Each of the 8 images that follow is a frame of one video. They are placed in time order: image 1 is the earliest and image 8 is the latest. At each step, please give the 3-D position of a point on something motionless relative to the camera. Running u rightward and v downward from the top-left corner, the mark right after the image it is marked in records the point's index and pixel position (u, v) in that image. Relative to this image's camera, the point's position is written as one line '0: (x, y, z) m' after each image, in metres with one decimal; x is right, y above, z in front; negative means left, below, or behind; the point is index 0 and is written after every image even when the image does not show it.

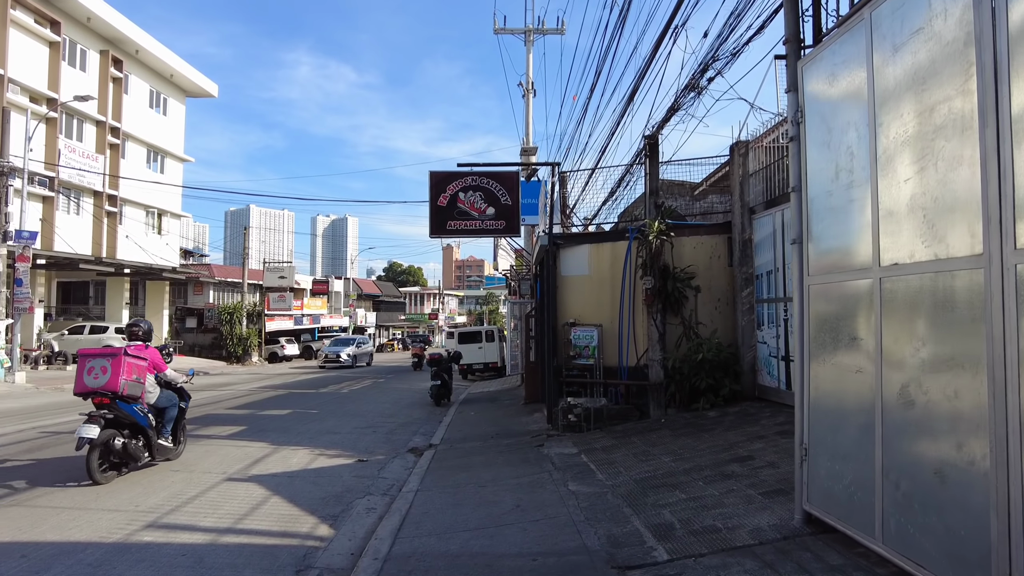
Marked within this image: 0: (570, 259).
0: (+0.9, +0.5, +10.3) m
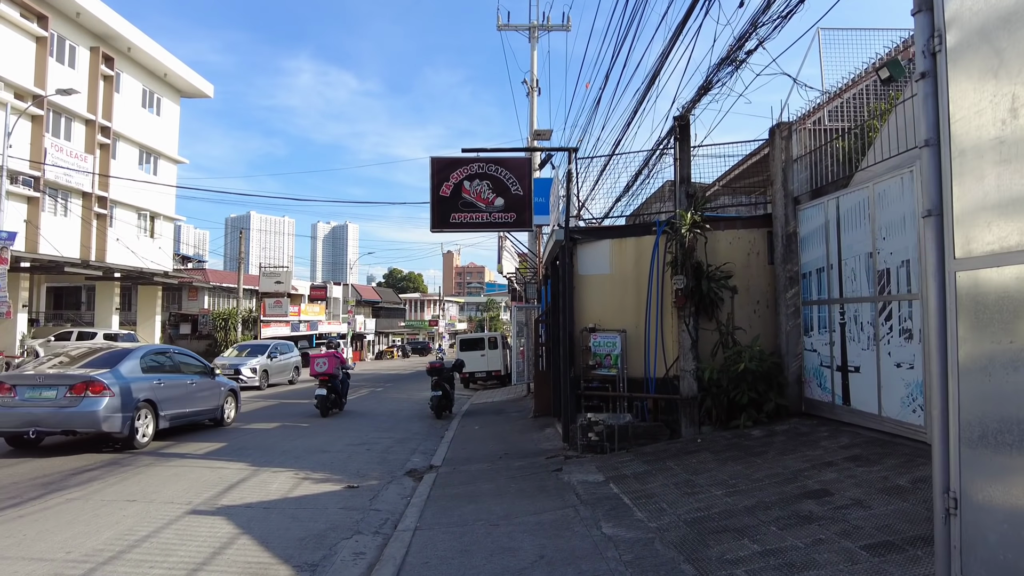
0: (+1.1, +0.4, +9.1) m
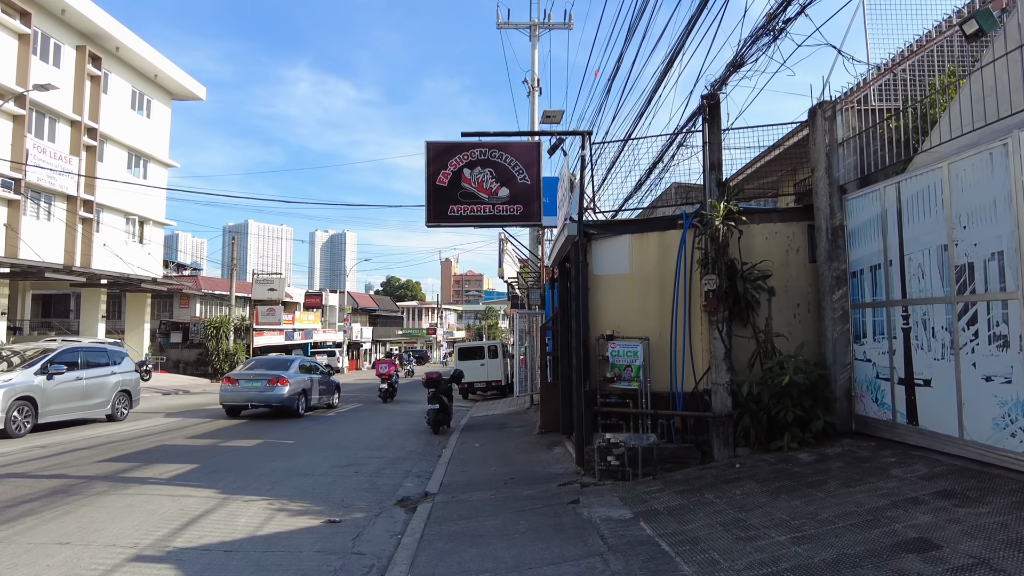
0: (+1.2, +0.4, +8.0) m
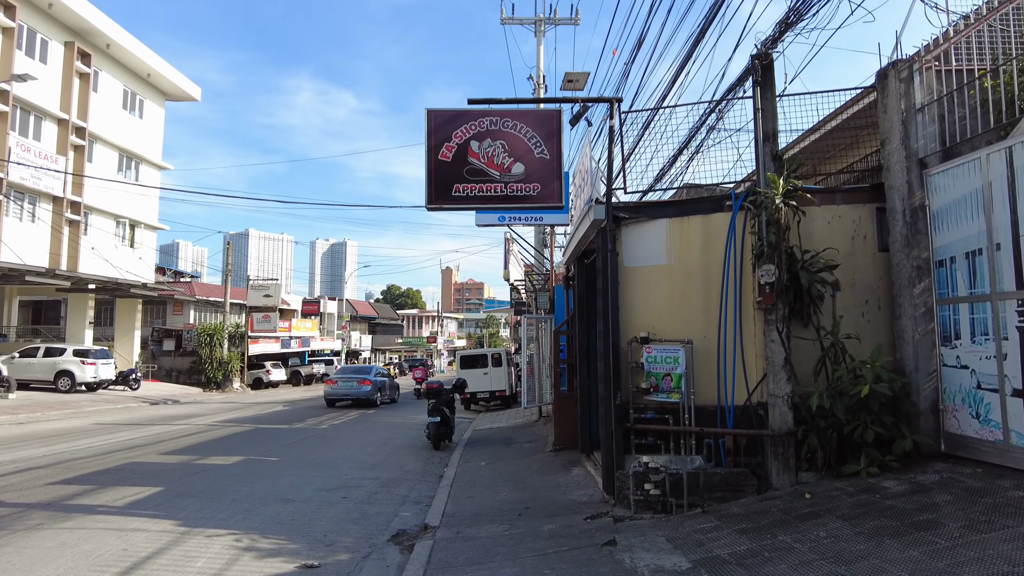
0: (+1.3, +0.5, +6.8) m
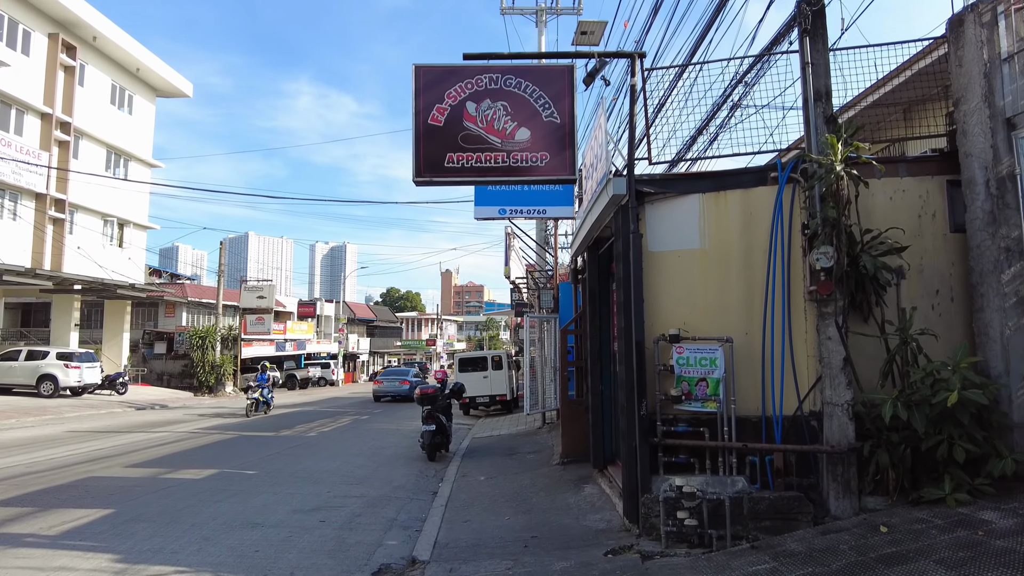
0: (+1.4, +0.6, +5.8) m
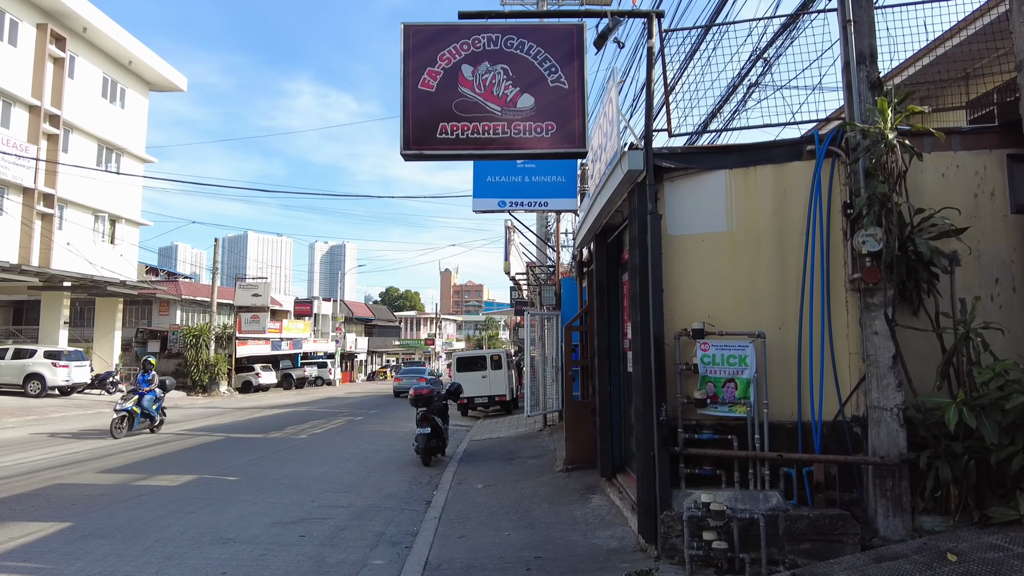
0: (+1.4, +0.7, +5.1) m
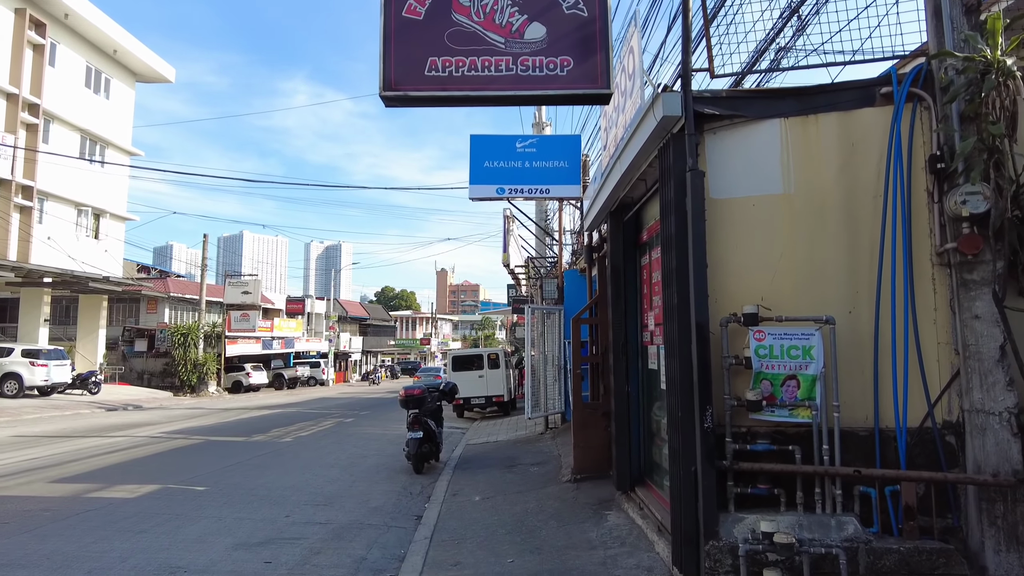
0: (+1.4, +0.8, +4.1) m
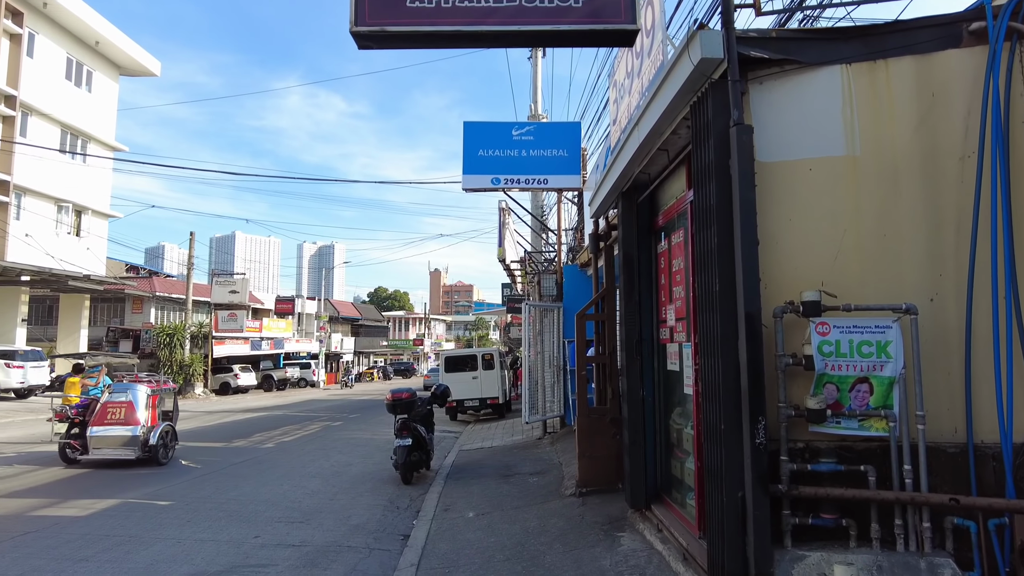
0: (+1.4, +0.9, +3.4) m
